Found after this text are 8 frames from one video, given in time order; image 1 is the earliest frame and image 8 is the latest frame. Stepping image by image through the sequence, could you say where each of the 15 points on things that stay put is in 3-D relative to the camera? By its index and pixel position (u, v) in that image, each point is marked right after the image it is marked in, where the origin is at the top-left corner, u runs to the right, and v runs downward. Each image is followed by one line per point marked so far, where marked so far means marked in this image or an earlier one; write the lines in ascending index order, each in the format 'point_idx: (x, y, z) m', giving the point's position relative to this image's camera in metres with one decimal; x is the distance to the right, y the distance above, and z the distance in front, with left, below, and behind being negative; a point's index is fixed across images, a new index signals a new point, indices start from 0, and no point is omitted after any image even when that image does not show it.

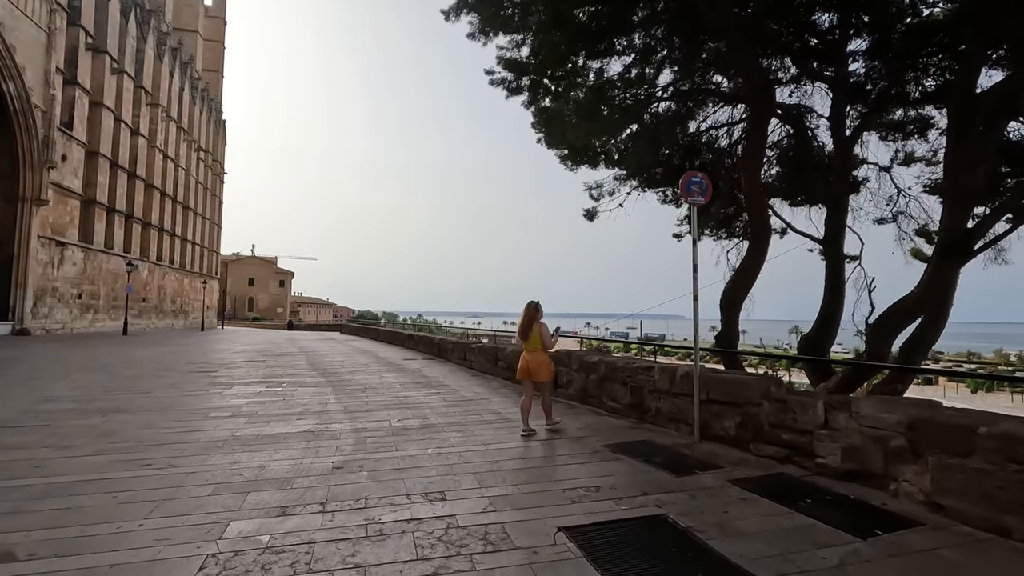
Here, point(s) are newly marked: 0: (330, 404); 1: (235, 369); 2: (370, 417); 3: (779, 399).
0: (-2.2, -1.4, +6.6) m
1: (-5.4, -1.5, +10.3) m
2: (-1.5, -1.4, +5.7) m
3: (+2.1, -0.9, +4.1) m
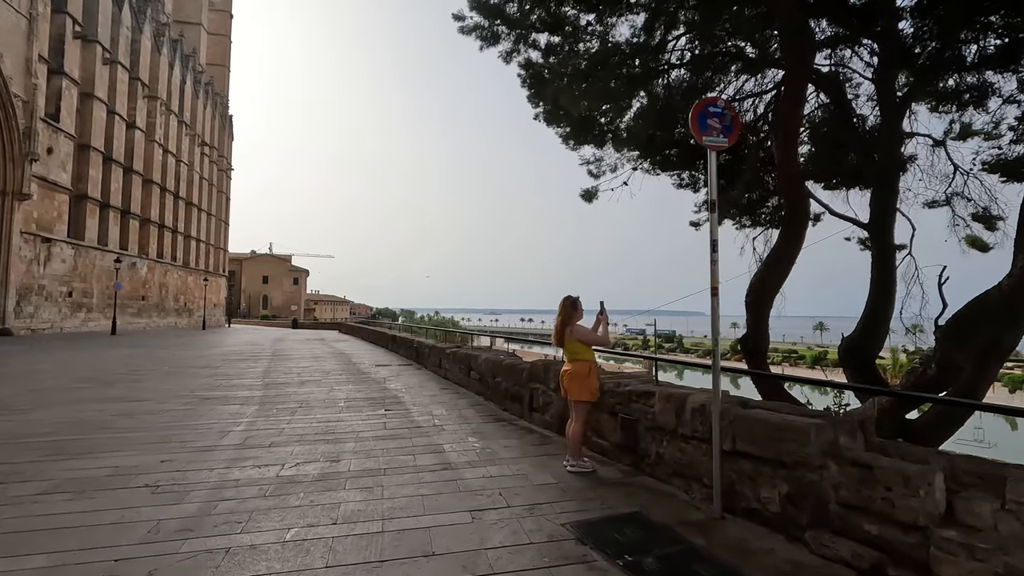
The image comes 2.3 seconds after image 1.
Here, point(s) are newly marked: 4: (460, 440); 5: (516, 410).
0: (-2.6, -1.4, +5.0) m
1: (-5.6, -1.5, +8.9) m
2: (-1.9, -1.3, +4.1) m
3: (+1.6, -0.8, +2.4) m
4: (-0.5, -1.3, +4.7) m
5: (0.0, -1.3, +5.8) m
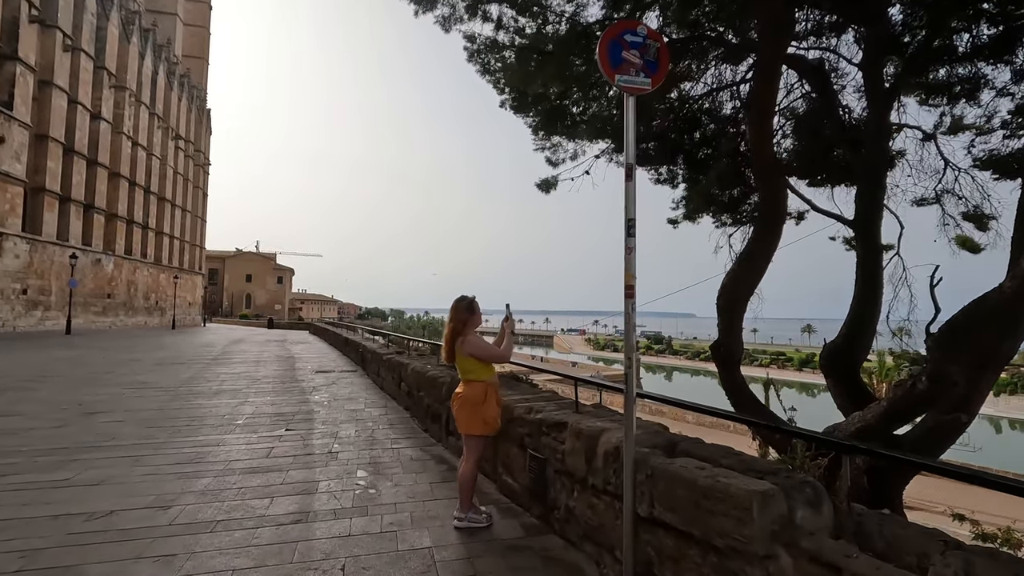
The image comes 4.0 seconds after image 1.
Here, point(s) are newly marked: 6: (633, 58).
0: (-3.4, -1.3, +4.1) m
1: (-6.4, -1.4, +7.9) m
2: (-2.6, -1.3, +3.2) m
3: (+0.9, -0.8, +1.6) m
4: (-1.2, -1.3, +3.8) m
5: (-0.7, -1.3, +4.9) m
6: (+0.5, +1.0, +2.3) m
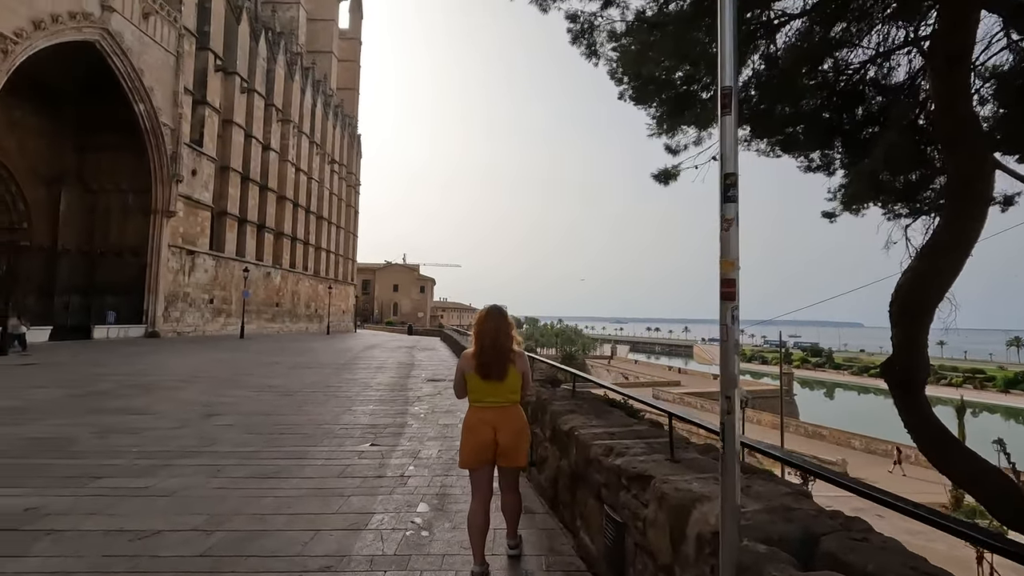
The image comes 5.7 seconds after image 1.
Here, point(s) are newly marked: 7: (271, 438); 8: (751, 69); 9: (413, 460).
0: (-2.7, -1.4, +4.1) m
1: (-4.7, -1.6, +8.5) m
2: (-2.2, -1.3, +3.1) m
3: (+0.8, -0.8, +0.7) m
4: (-0.7, -1.3, +3.3) m
5: (+0.1, -1.4, +4.2) m
6: (+0.6, +1.0, +1.4) m
7: (-2.3, -1.4, +5.1) m
8: (+2.3, +2.0, +5.0) m
9: (-0.8, -1.4, +4.3) m
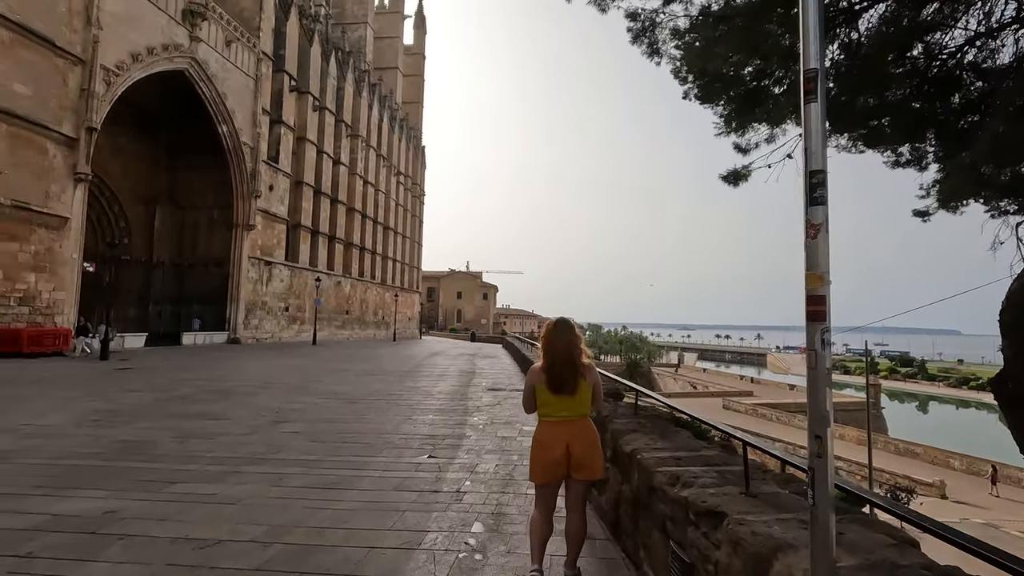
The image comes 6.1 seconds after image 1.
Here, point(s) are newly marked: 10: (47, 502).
0: (-2.2, -1.5, +4.2) m
1: (-3.8, -1.7, +8.9) m
2: (-1.9, -1.4, +3.1) m
3: (+0.8, -0.8, +0.4) m
4: (-0.3, -1.4, +3.2) m
5: (+0.5, -1.4, +4.0) m
6: (+0.7, +0.9, +1.2) m
7: (-1.7, -1.5, +5.2) m
8: (+2.8, +2.0, +4.6) m
9: (-0.3, -1.5, +4.3) m
10: (-3.1, -1.4, +3.6) m
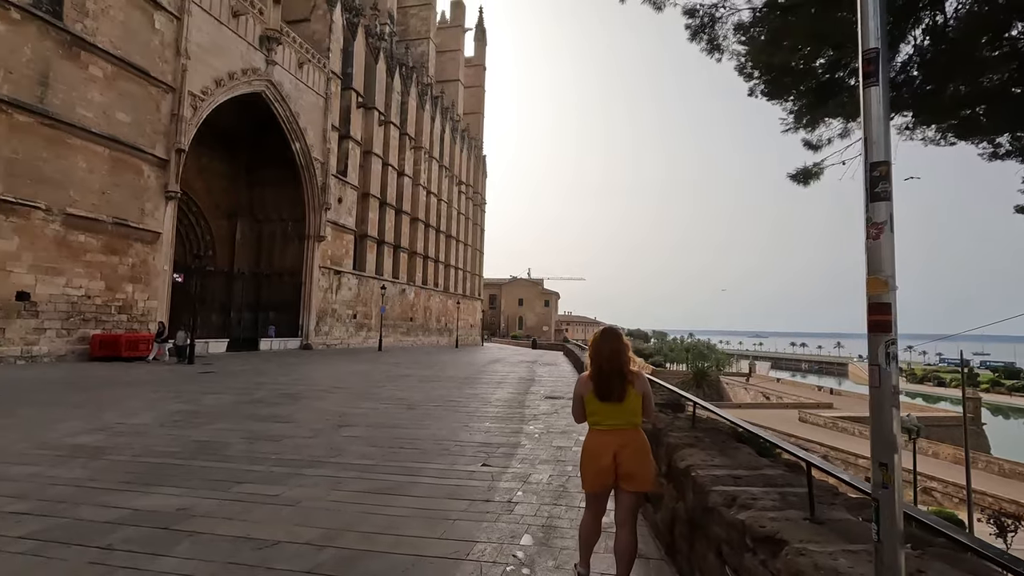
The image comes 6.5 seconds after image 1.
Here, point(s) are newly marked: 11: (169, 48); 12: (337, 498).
0: (-1.8, -1.6, +4.4) m
1: (-2.8, -1.9, +9.2) m
2: (-1.6, -1.5, +3.3) m
3: (+0.8, -0.8, +0.2) m
4: (0.0, -1.5, +3.1) m
5: (+0.9, -1.5, +3.9) m
6: (+0.8, +0.9, +1.1) m
7: (-1.2, -1.6, +5.3) m
8: (+3.2, +1.9, +4.3) m
9: (+0.1, -1.5, +4.2) m
10: (-2.7, -1.5, +3.8) m
11: (-11.0, +7.7, +17.1) m
12: (-1.3, -1.5, +3.9) m
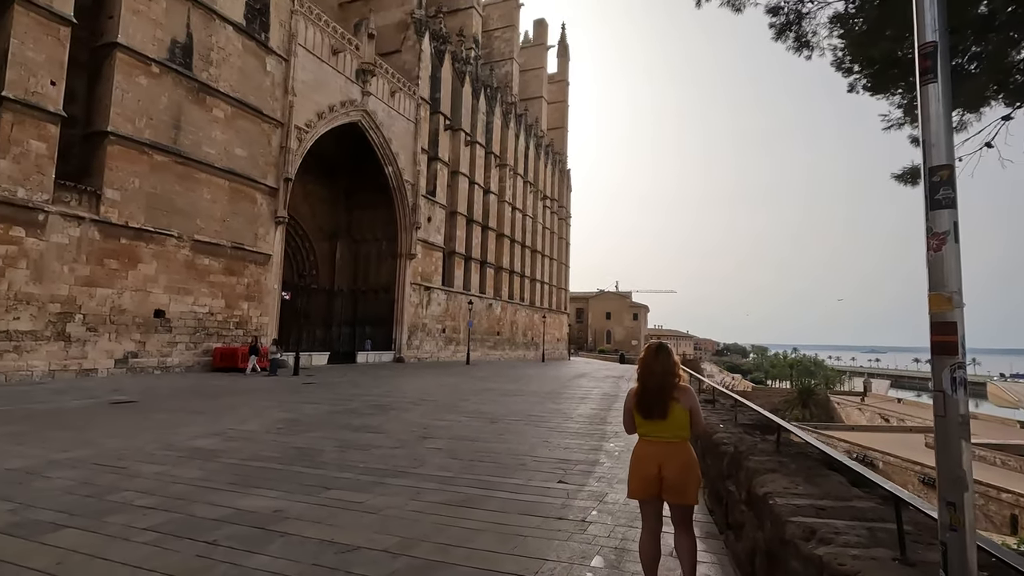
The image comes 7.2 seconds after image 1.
0: (-1.2, -1.7, +4.6) m
1: (-1.4, -2.2, +9.5) m
2: (-1.1, -1.6, +3.5) m
3: (+0.7, -0.8, +0.1) m
4: (+0.4, -1.6, +3.1) m
5: (+1.4, -1.6, +3.7) m
6: (+0.8, +0.9, +1.0) m
7: (-0.4, -1.8, +5.4) m
8: (+3.7, +1.9, +3.8) m
9: (+0.7, -1.7, +4.1) m
10: (-2.2, -1.6, +4.2) m
11: (-8.2, +7.1, +18.9) m
12: (-0.7, -1.7, +4.0) m
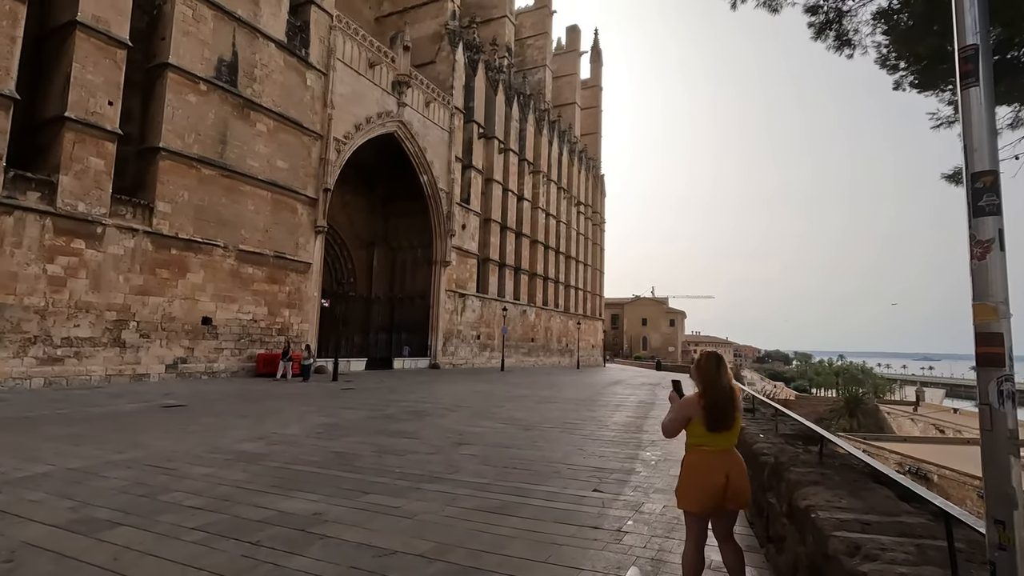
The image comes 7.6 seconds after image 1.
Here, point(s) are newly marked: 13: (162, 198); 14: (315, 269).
0: (-0.9, -1.8, +4.7) m
1: (-0.7, -2.3, +9.5) m
2: (-0.9, -1.6, +3.5) m
3: (+0.7, -0.8, +0.1) m
4: (+0.6, -1.6, +3.1) m
5: (+1.7, -1.6, +3.6) m
6: (+0.8, +0.9, +1.0) m
7: (-0.1, -1.9, +5.4) m
8: (+3.9, +1.8, +3.6) m
9: (+0.9, -1.7, +4.1) m
10: (-1.9, -1.7, +4.3) m
11: (-7.1, +6.8, +19.5) m
12: (-0.5, -1.7, +4.1) m
13: (-9.3, +2.4, +14.2) m
14: (-7.1, +0.7, +19.1) m
